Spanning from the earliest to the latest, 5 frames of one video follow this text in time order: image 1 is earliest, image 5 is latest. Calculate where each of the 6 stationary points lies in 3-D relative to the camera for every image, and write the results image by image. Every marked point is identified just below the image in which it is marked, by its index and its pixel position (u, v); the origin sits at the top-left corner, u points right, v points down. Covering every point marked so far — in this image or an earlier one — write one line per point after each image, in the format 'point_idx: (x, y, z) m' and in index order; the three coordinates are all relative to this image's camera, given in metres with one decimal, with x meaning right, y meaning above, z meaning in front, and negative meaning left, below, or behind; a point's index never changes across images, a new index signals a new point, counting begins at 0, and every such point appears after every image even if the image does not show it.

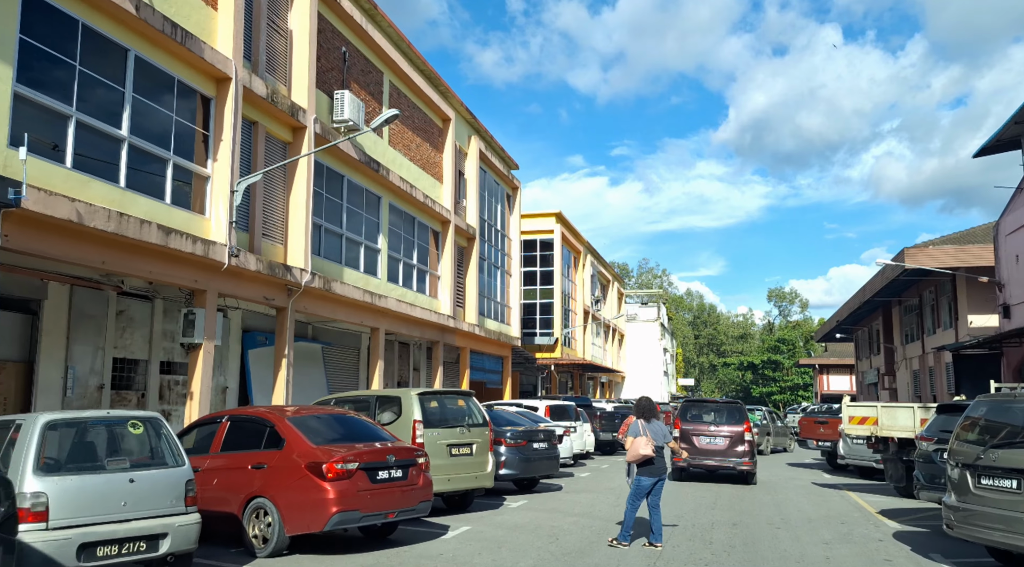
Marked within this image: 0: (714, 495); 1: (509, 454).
0: (+3.5, -3.7, +14.4) m
1: (0.0, -2.7, +13.1) m
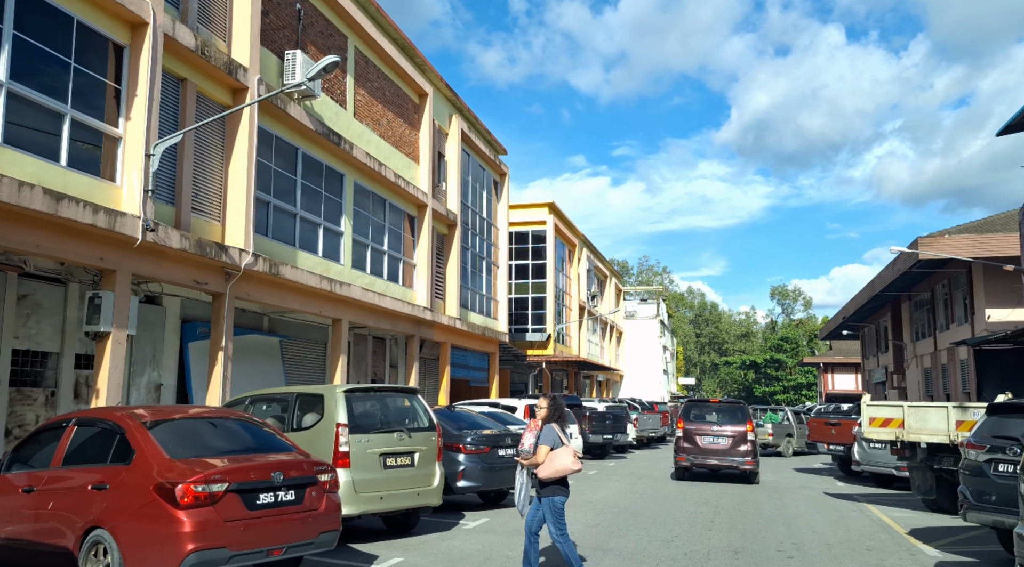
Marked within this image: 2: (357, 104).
0: (+3.0, -3.4, +12.4) m
1: (-0.6, -2.4, +11.1) m
2: (-3.7, +4.3, +19.6) m
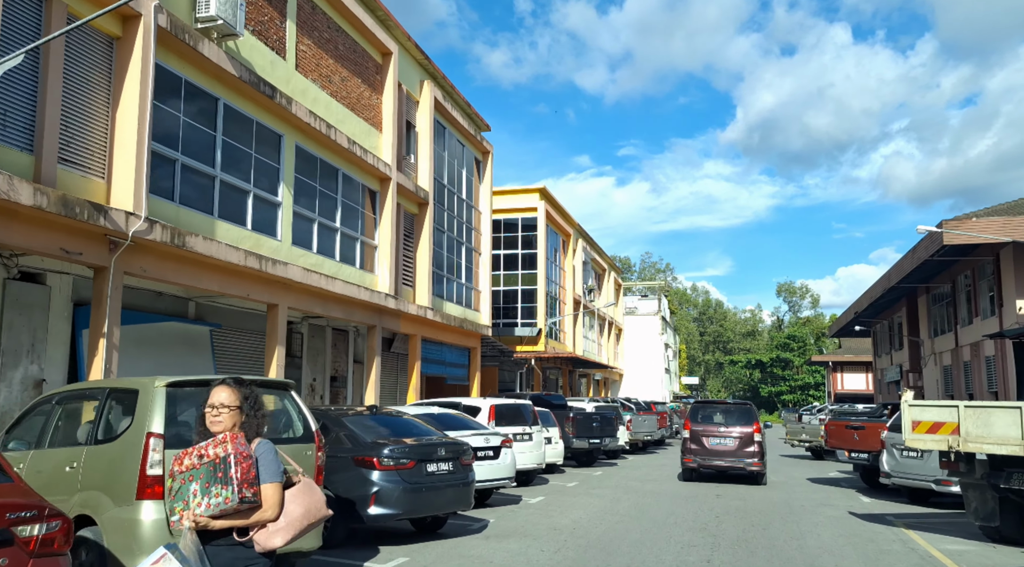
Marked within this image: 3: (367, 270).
0: (+2.3, -3.0, +9.6) m
1: (-1.3, -2.0, +8.3) m
2: (-4.4, +4.7, +16.9) m
3: (-3.5, +0.3, +19.7) m
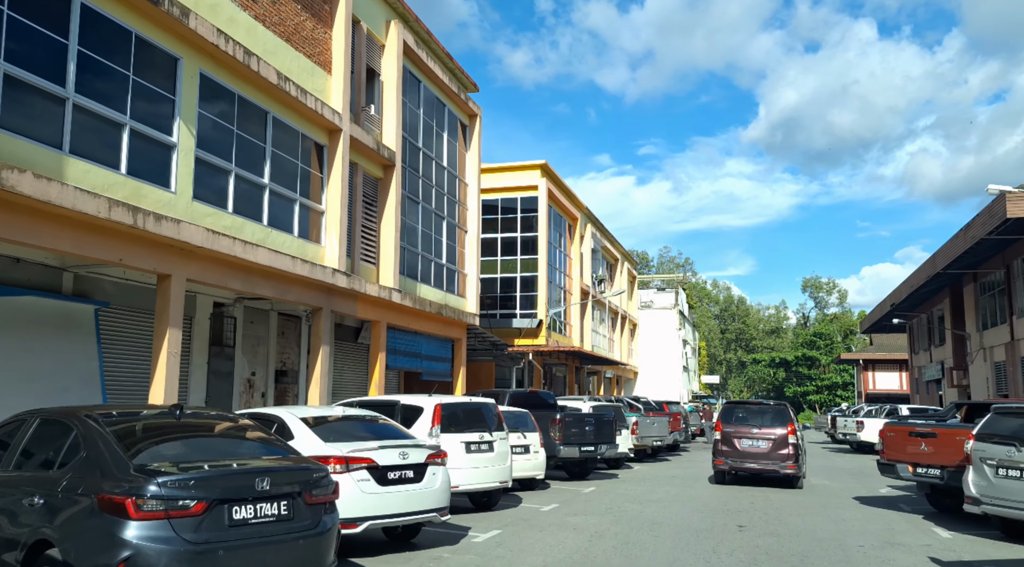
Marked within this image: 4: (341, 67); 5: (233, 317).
0: (+1.6, -2.5, +5.9) m
1: (-2.1, -1.5, +4.7) m
2: (-5.0, +5.3, +13.4) m
3: (-4.0, +0.9, +16.2) m
4: (-3.6, +4.5, +17.1) m
5: (-5.8, -0.7, +16.9) m
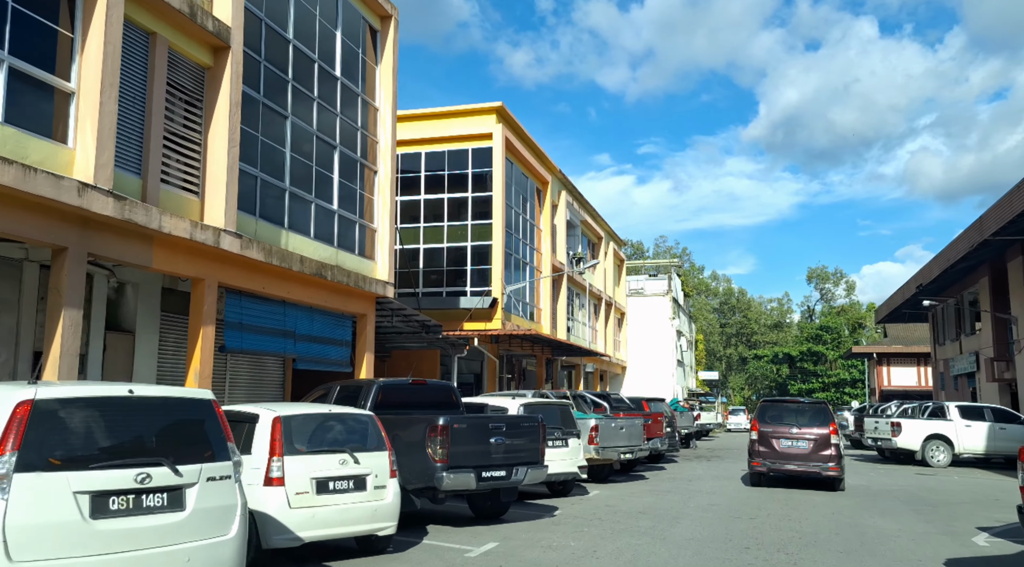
0: (-0.2, -1.5, -0.4) m
1: (-3.8, -0.5, -1.6) m
2: (-6.7, +6.2, +7.1) m
3: (-5.7, +1.8, +9.9) m
4: (-5.3, +5.4, +10.8) m
5: (-7.5, +0.3, +10.6) m
